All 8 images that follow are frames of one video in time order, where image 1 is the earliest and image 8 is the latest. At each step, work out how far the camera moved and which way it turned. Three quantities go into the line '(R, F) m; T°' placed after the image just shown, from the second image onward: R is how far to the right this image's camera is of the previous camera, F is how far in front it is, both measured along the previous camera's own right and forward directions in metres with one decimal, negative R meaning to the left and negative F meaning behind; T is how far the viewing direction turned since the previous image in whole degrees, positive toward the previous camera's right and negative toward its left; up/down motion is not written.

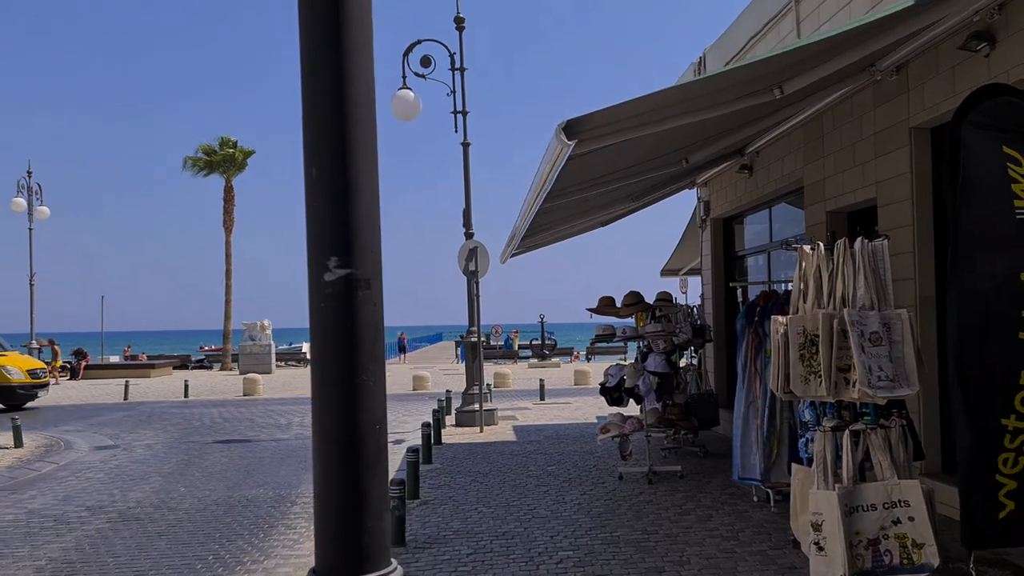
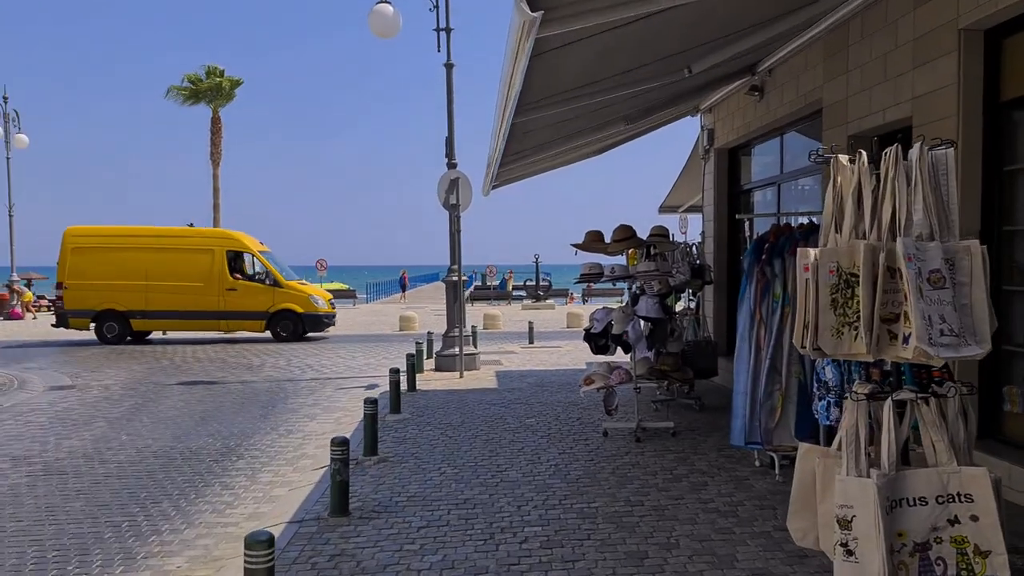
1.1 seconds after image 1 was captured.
(+0.2, +1.1) m; 0°
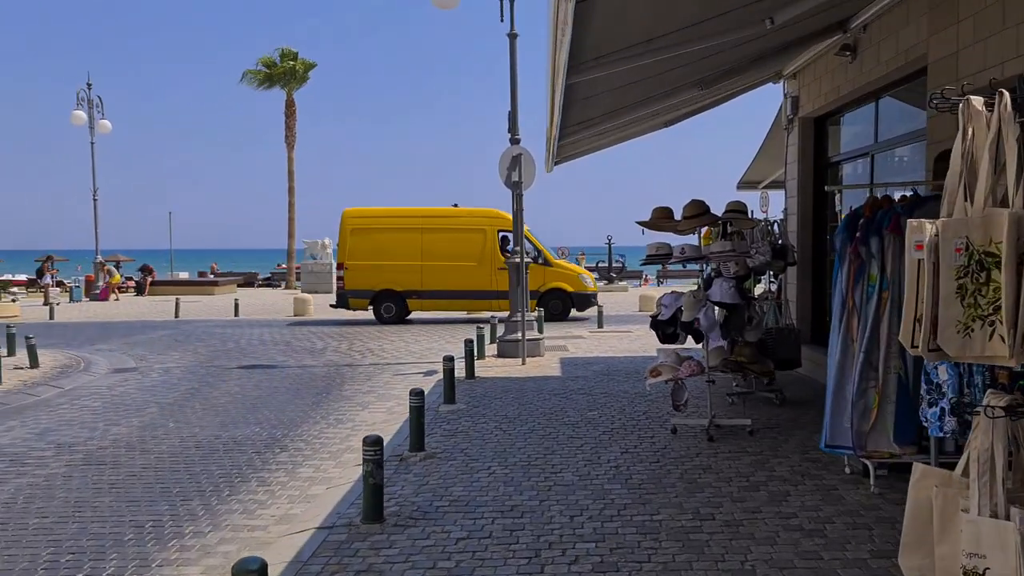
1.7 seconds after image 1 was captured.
(+0.1, +0.7) m; -5°
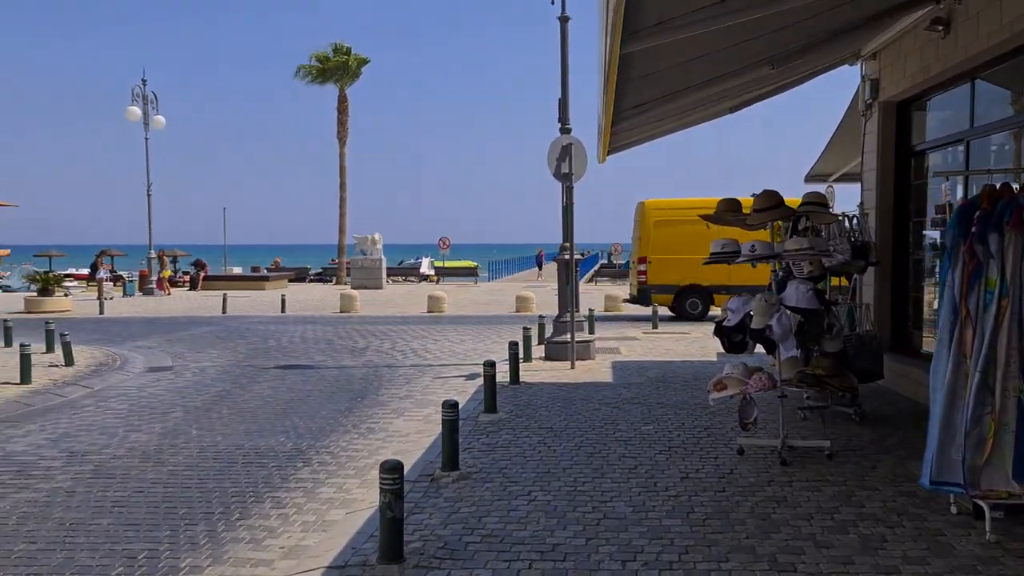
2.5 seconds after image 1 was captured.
(+0.1, +0.8) m; -4°
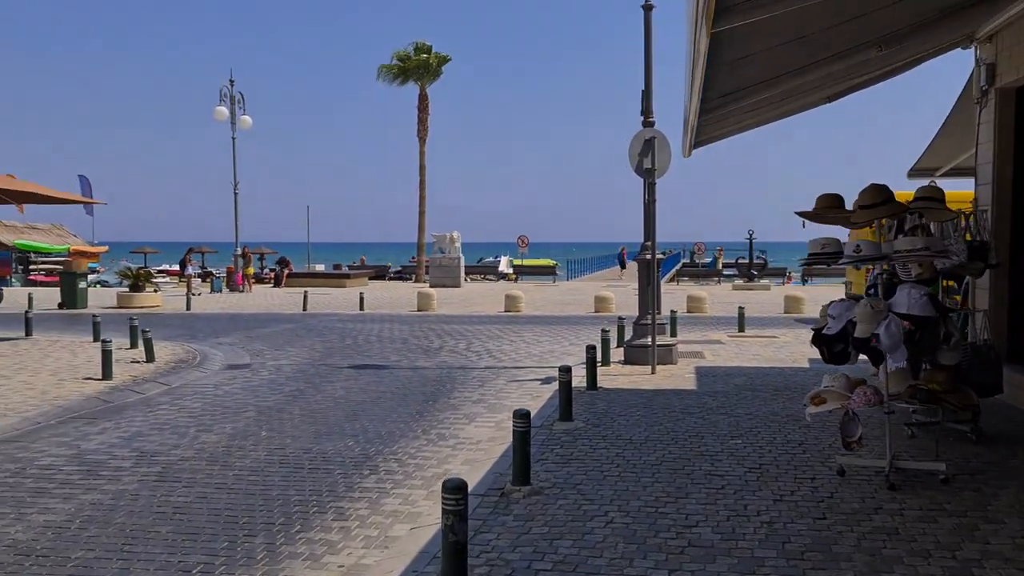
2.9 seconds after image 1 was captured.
(0.0, +0.4) m; -5°
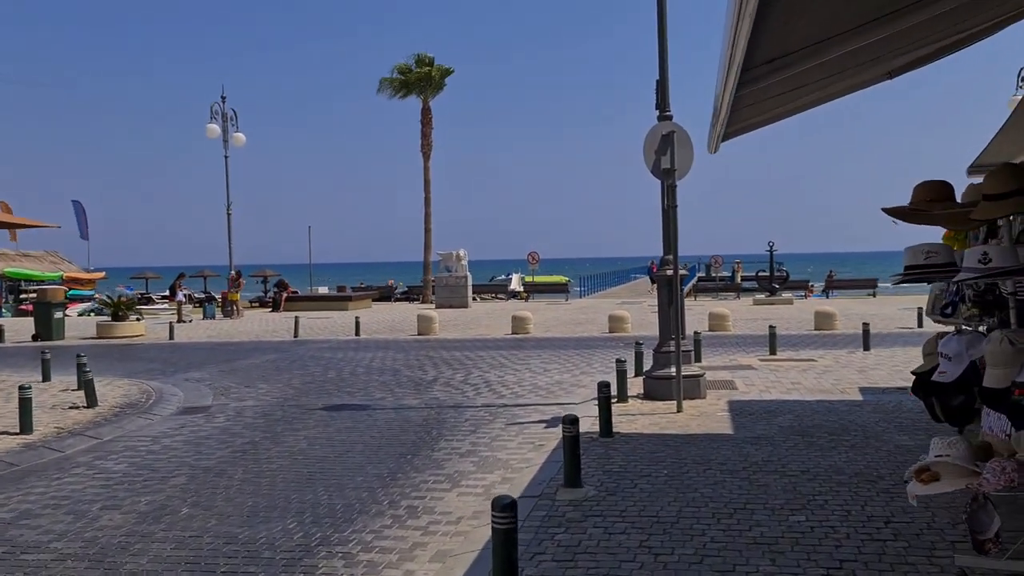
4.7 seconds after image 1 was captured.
(+0.2, +1.8) m; -1°
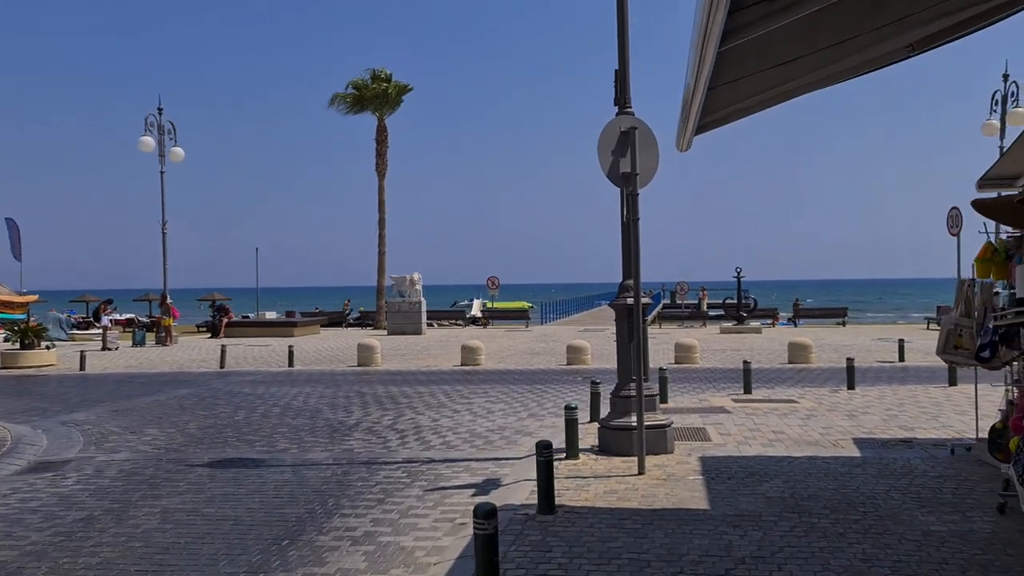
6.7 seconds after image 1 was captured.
(+0.4, +1.8) m; +2°
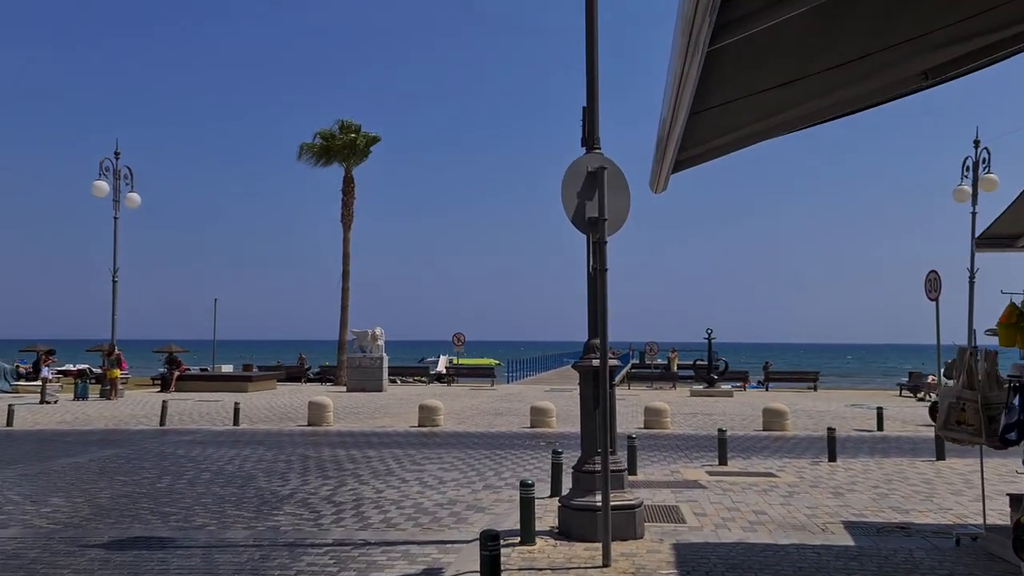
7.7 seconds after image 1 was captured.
(+0.2, +1.0) m; +2°
